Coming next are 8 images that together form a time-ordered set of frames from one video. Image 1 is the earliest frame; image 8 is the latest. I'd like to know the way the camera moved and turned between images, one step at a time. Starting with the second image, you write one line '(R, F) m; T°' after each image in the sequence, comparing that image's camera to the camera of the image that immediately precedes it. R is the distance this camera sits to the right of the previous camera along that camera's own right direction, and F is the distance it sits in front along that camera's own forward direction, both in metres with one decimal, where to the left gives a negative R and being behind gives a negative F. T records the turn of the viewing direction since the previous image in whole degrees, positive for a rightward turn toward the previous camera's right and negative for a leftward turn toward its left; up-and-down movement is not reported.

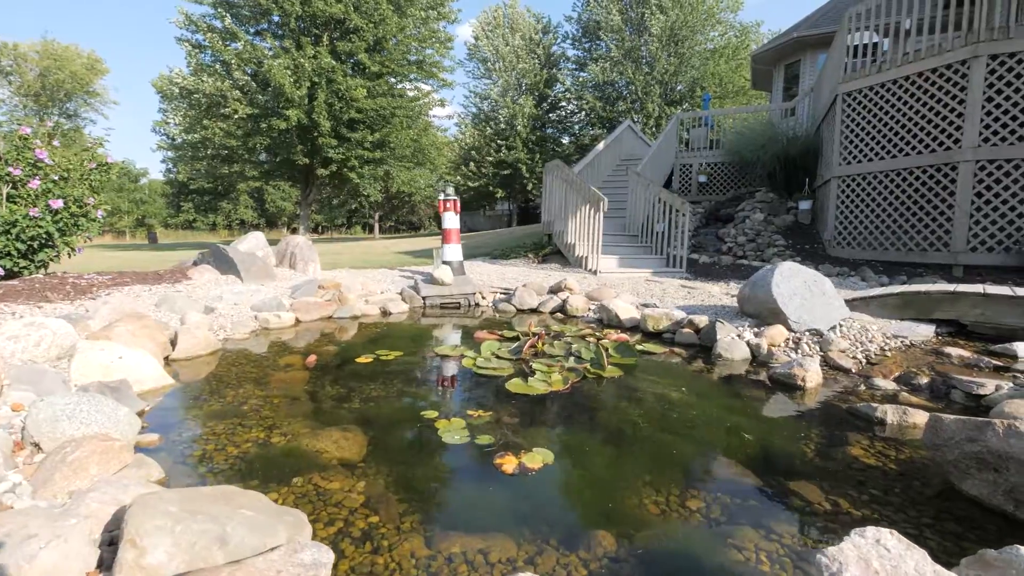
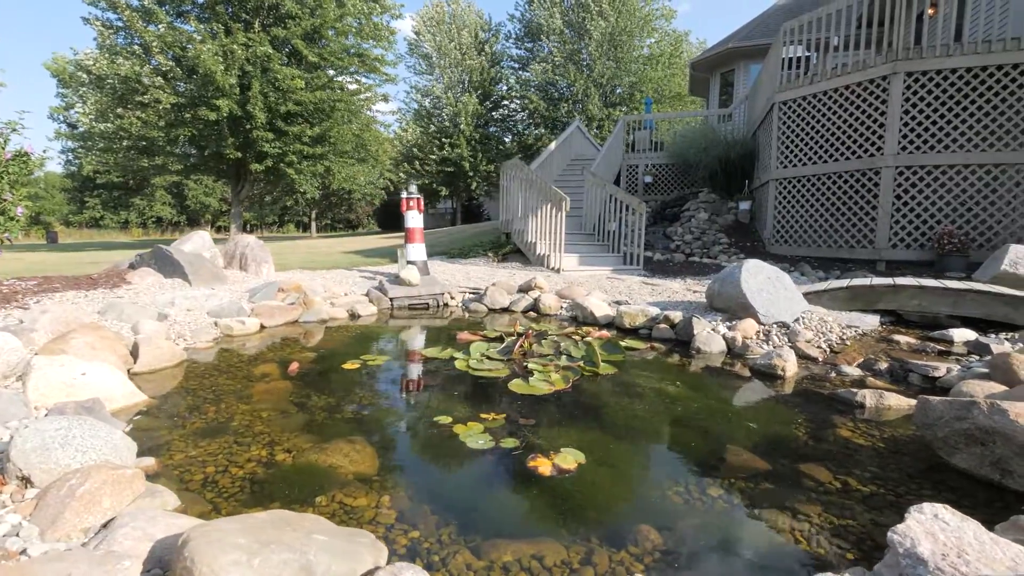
(-0.4, +0.1) m; +7°
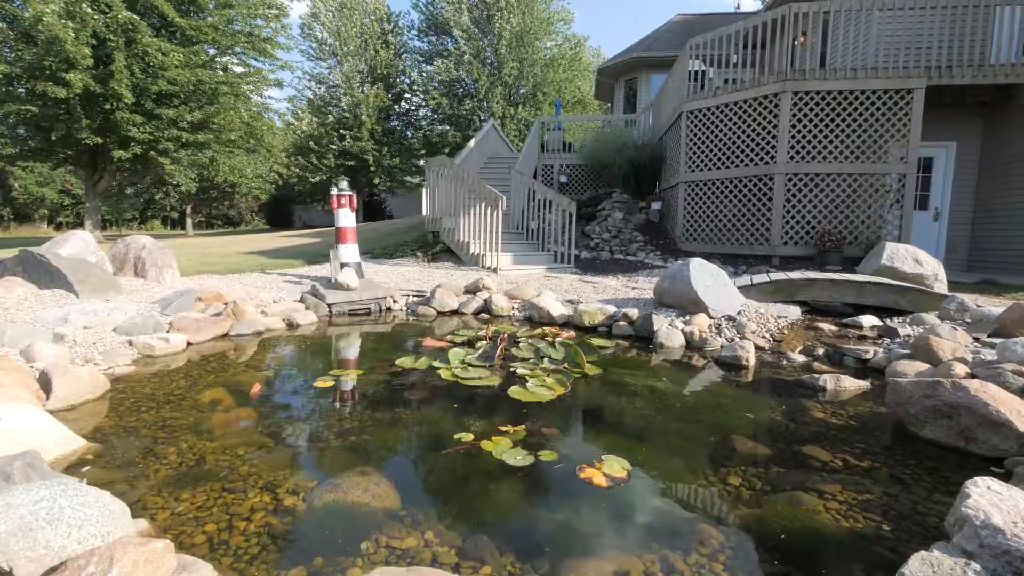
(-0.7, +0.2) m; +12°
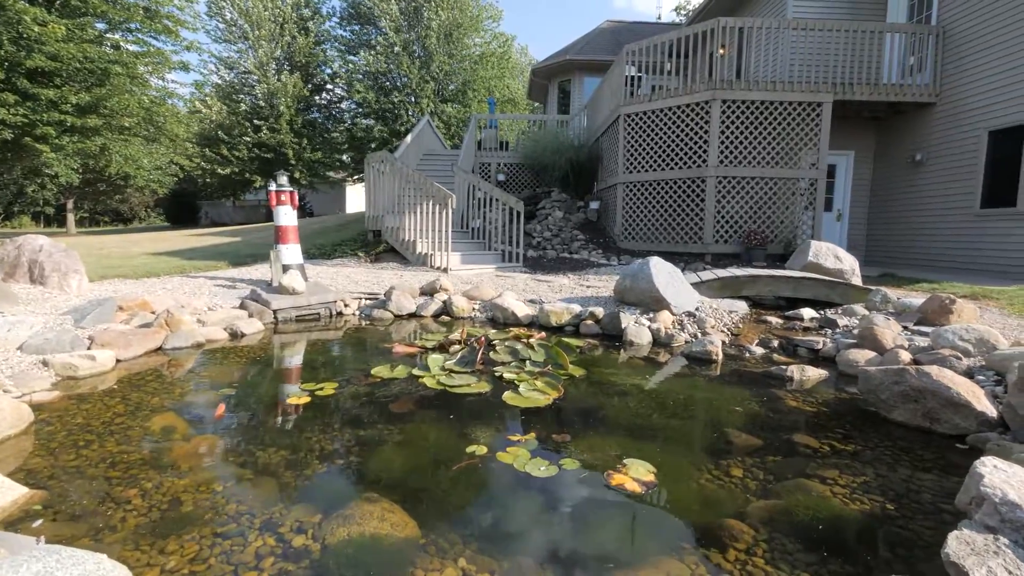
(-0.5, +0.1) m; +9°
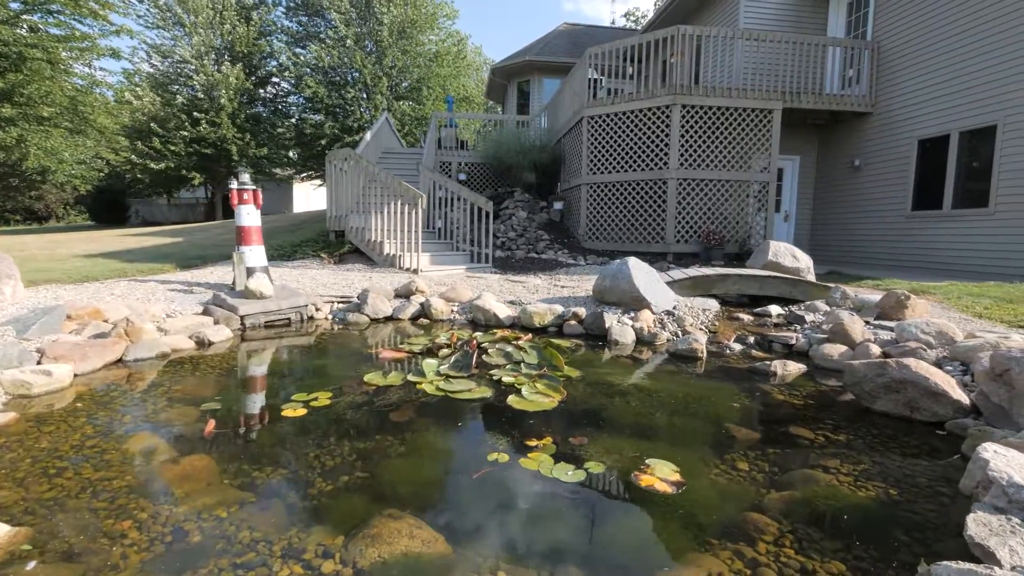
(-0.3, +0.1) m; +6°
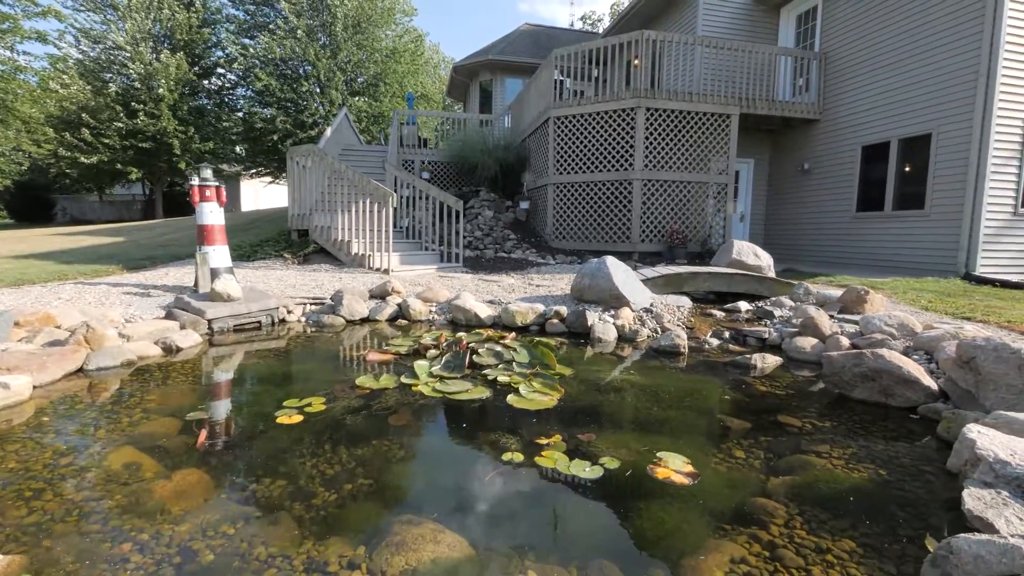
(-0.3, 0.0) m; +5°
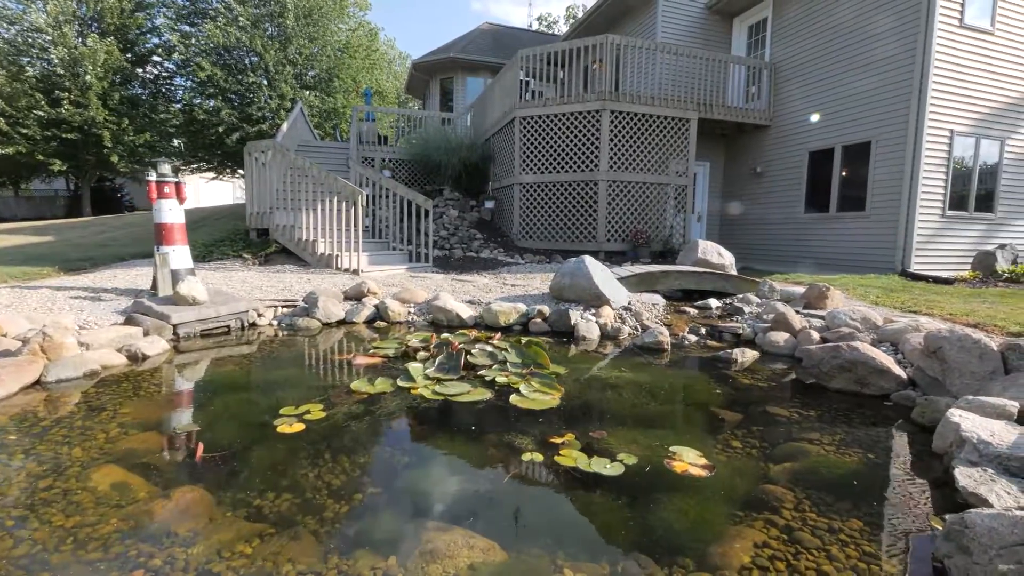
(-0.3, 0.0) m; +5°
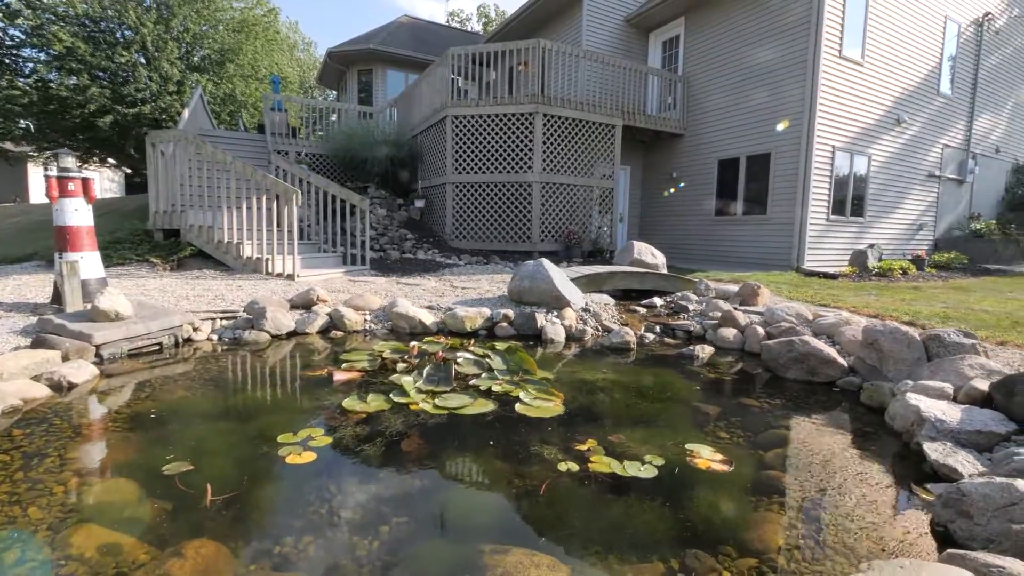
(-0.6, +0.1) m; +11°
